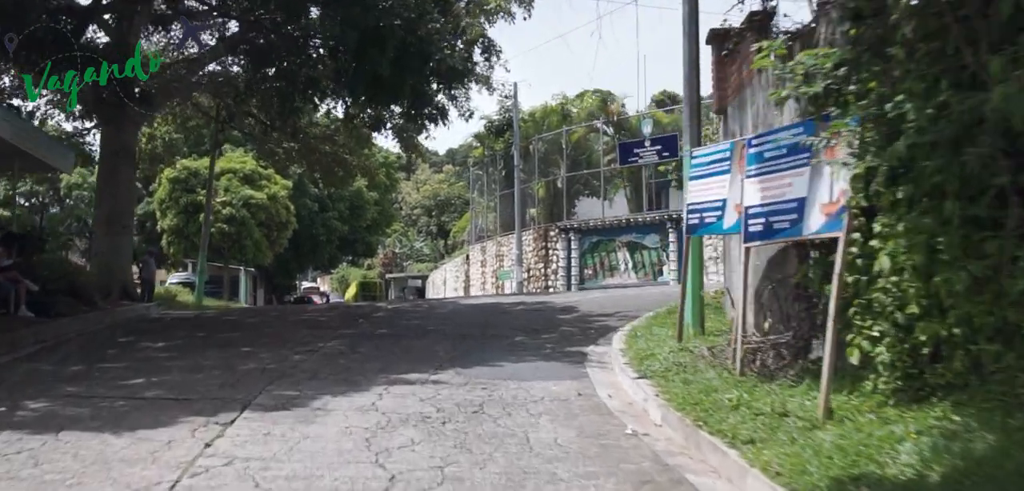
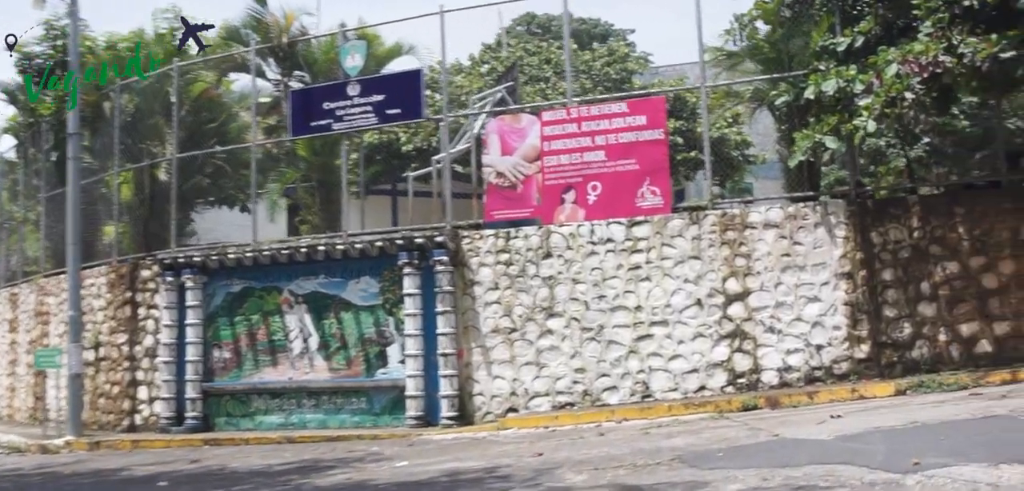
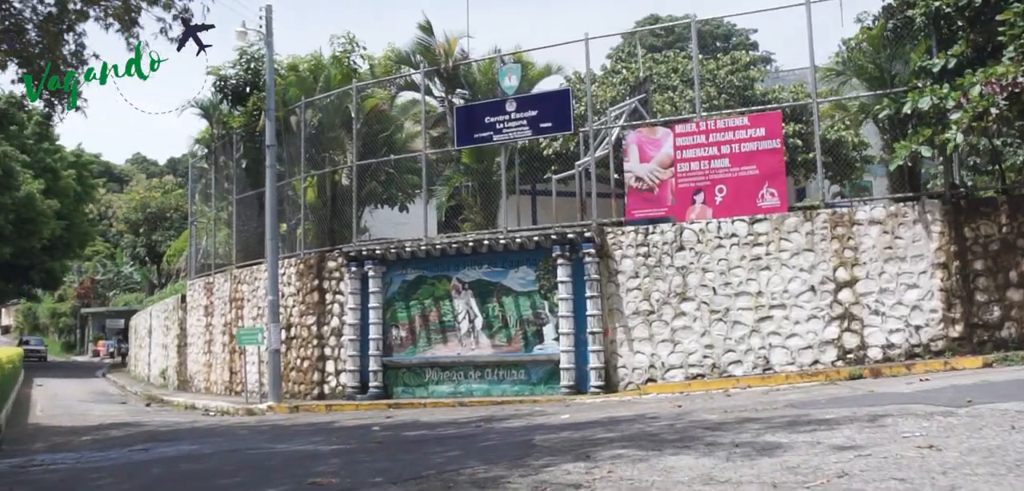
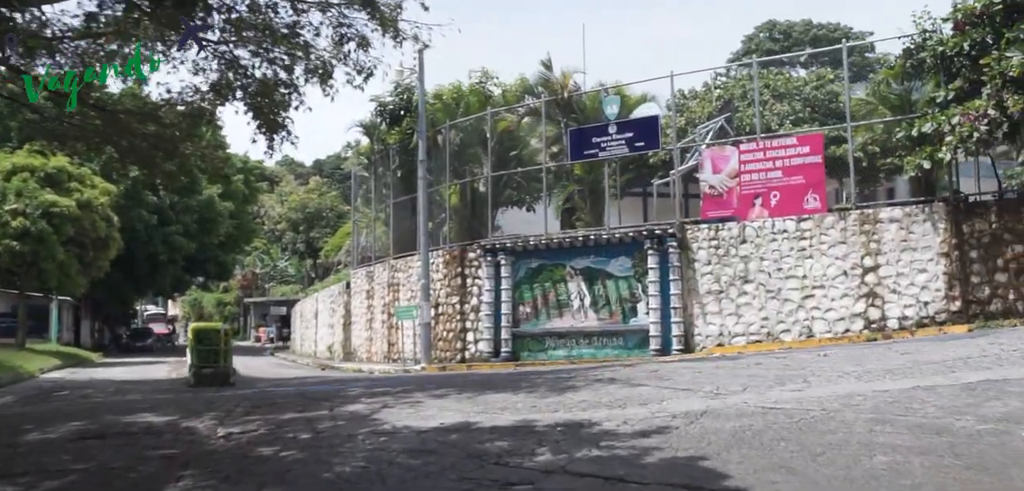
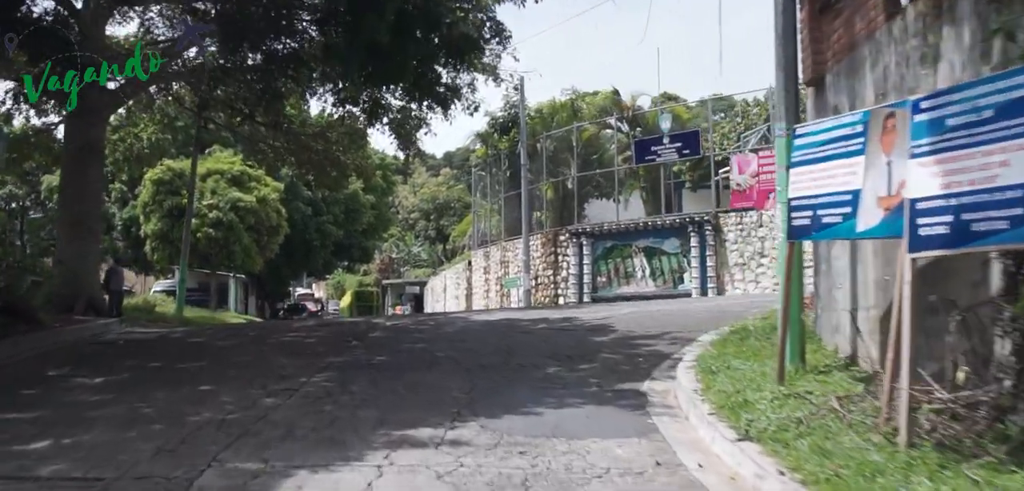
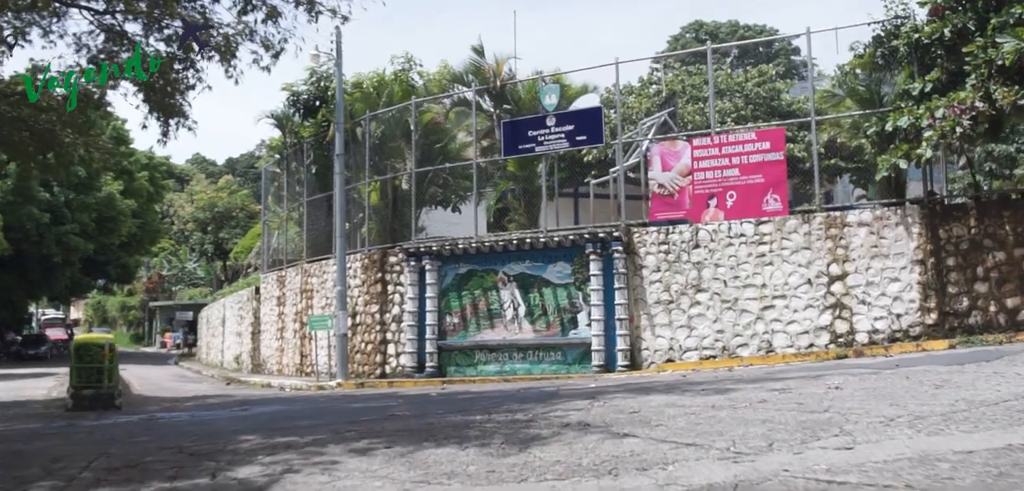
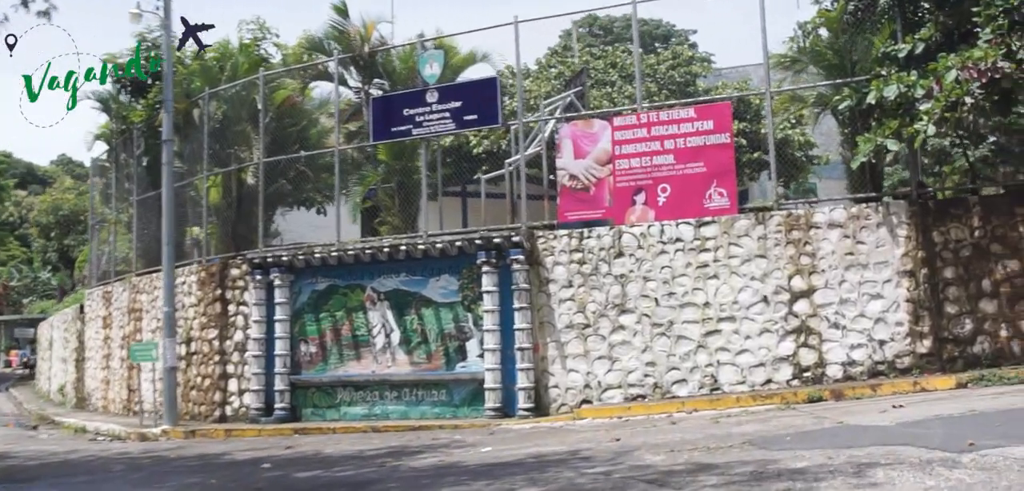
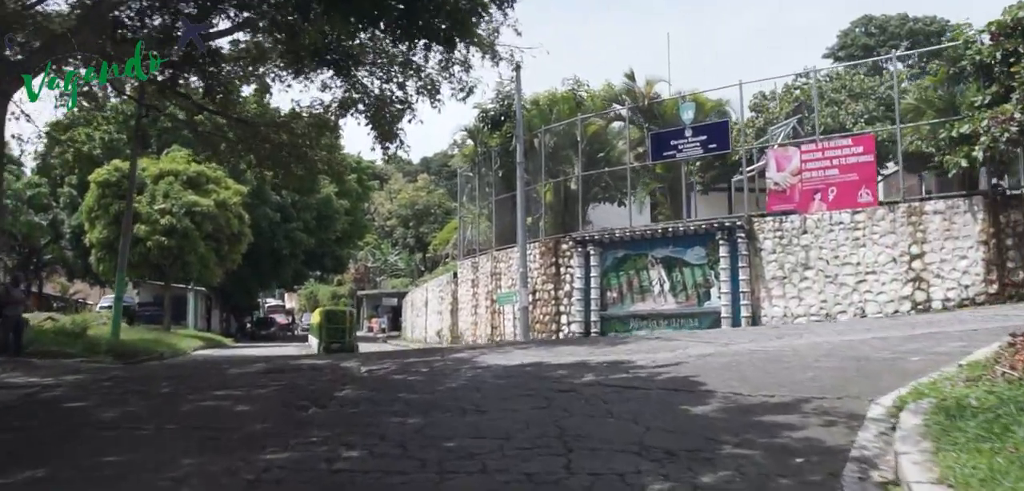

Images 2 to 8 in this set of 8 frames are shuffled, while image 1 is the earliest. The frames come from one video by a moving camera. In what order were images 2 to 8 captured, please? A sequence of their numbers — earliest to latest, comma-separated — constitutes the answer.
5, 8, 4, 6, 3, 7, 2
